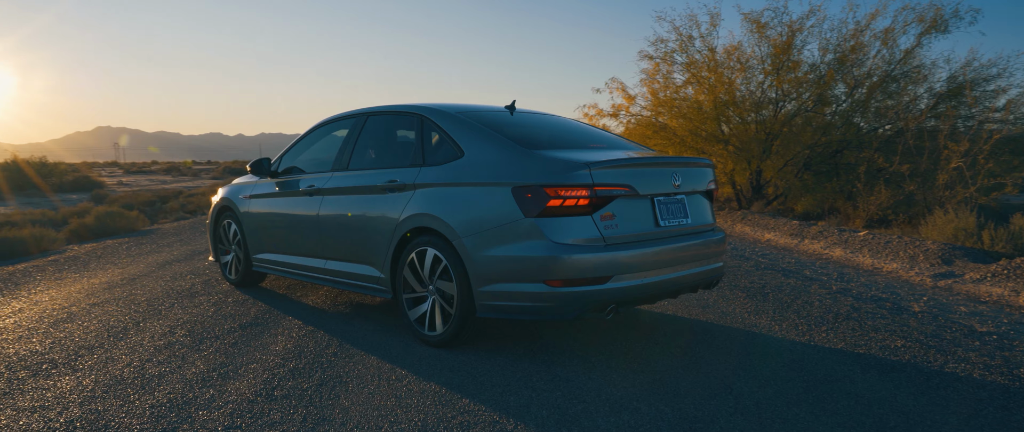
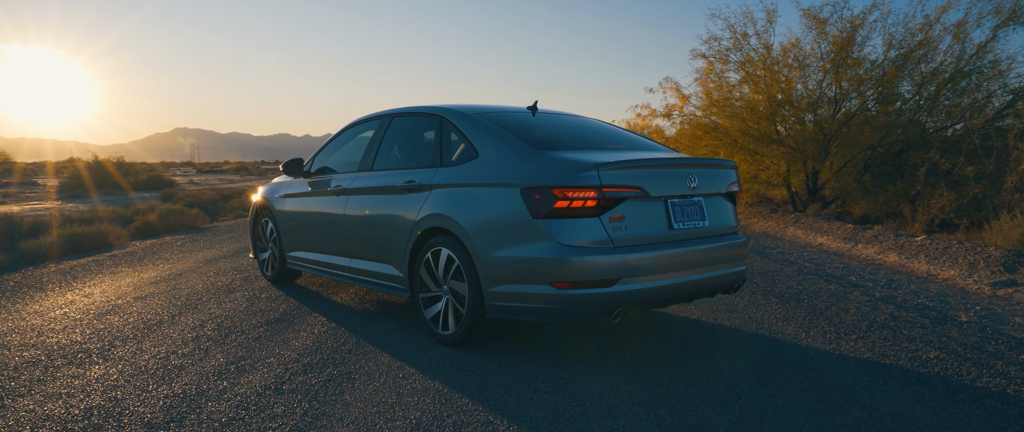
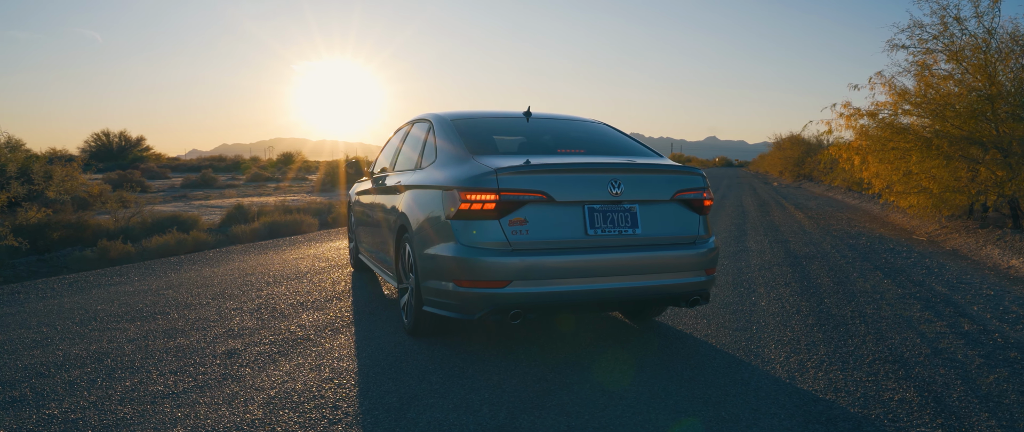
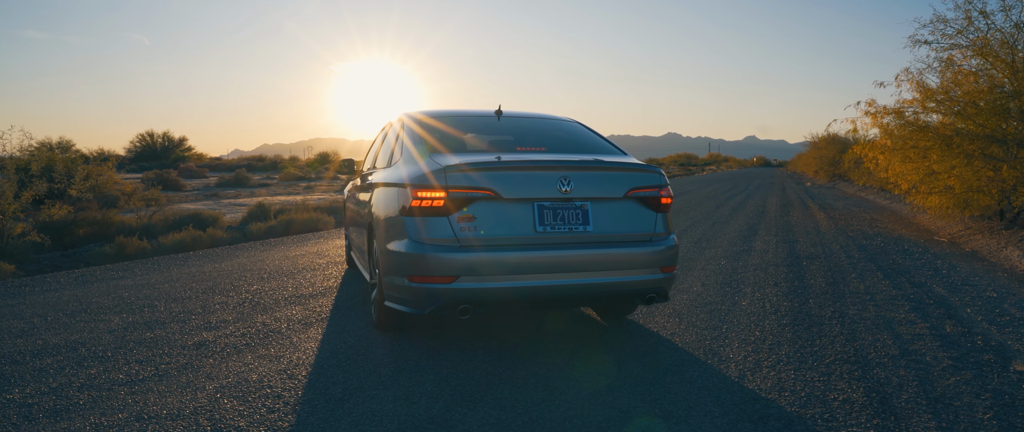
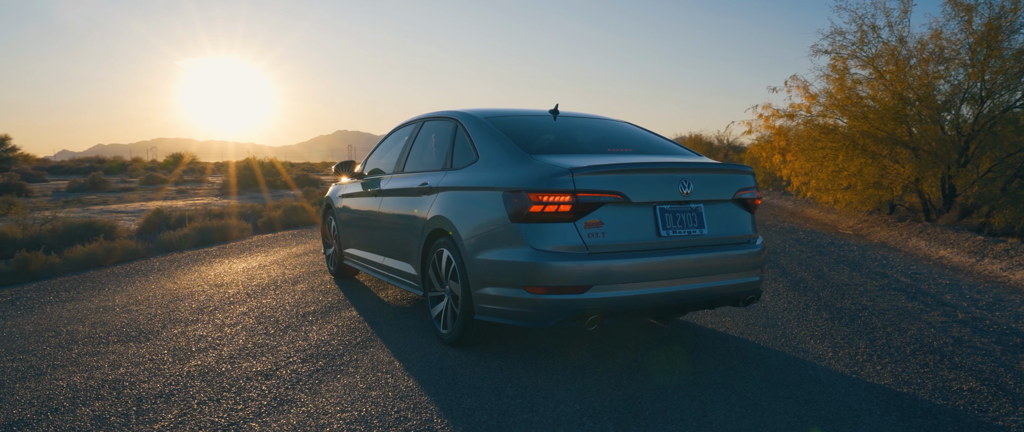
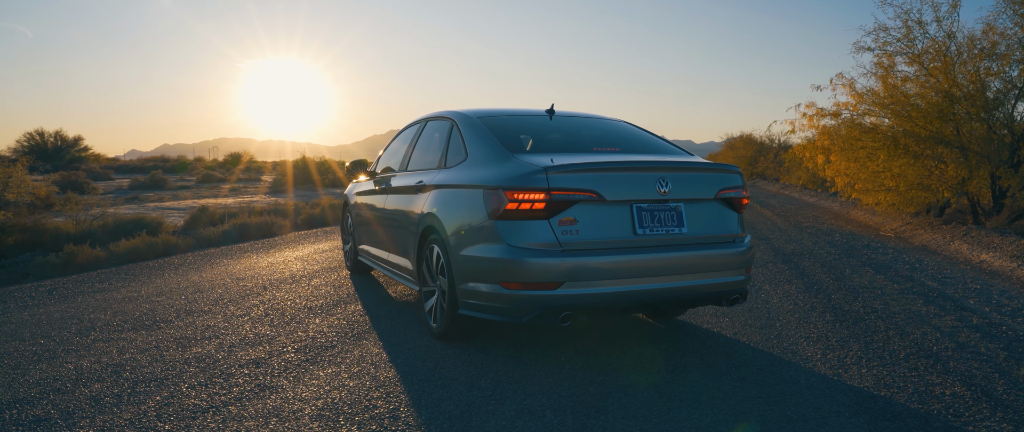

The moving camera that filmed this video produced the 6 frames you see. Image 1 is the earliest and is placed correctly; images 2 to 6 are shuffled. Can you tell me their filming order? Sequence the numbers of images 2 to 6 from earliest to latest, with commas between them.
2, 5, 6, 3, 4
